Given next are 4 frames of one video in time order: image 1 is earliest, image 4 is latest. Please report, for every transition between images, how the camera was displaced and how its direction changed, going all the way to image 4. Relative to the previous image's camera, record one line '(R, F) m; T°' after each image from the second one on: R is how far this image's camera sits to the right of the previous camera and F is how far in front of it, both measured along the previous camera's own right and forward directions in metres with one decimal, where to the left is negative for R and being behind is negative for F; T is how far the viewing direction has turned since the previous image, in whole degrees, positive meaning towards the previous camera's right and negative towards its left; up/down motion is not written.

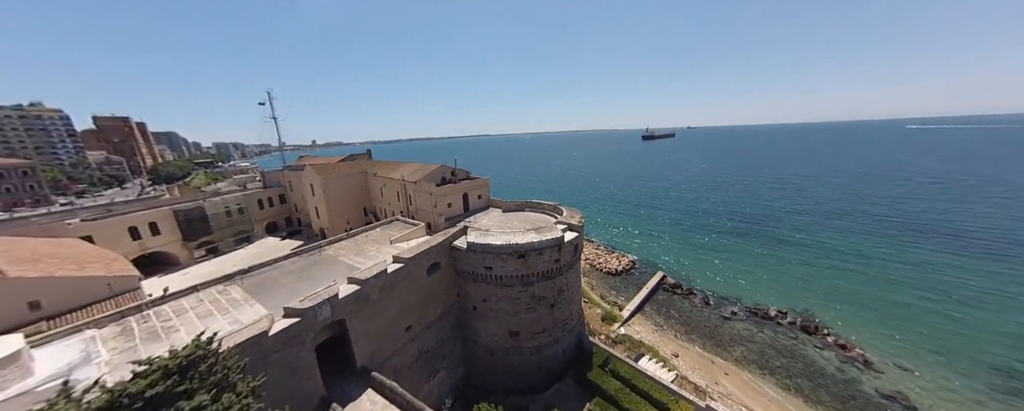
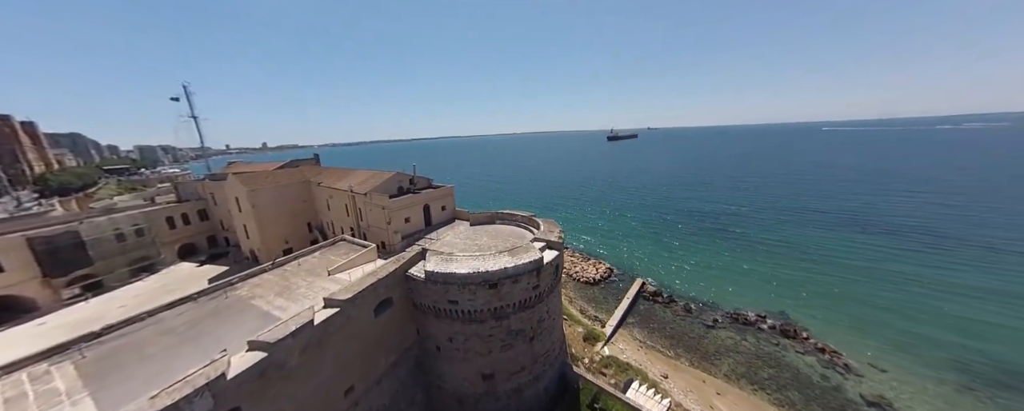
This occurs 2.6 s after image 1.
(+0.2, +3.0) m; +6°
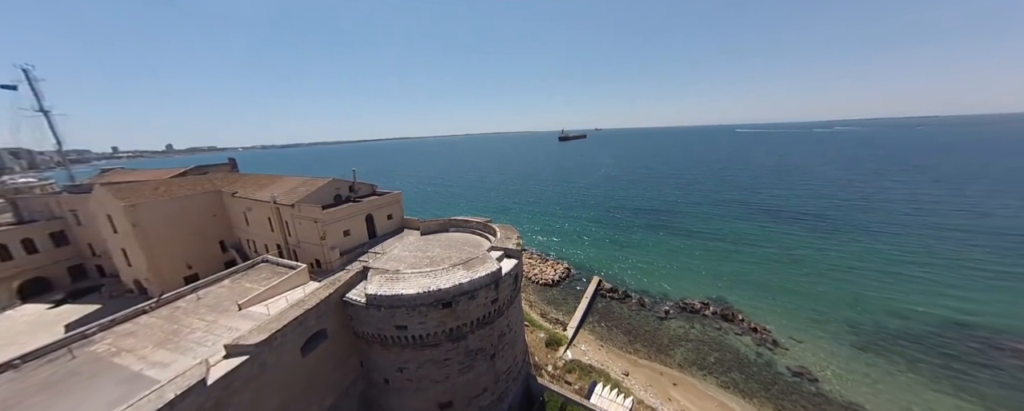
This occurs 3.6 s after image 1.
(+0.2, +1.2) m; +9°
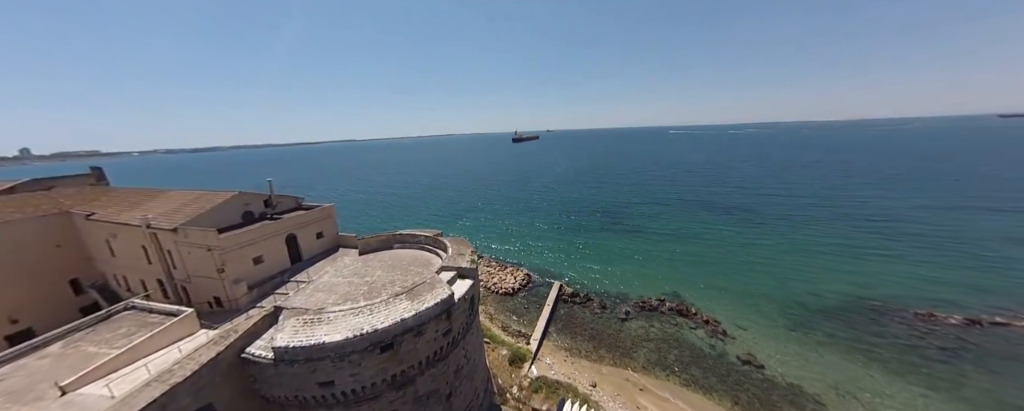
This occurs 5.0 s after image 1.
(+0.2, +1.8) m; +9°
